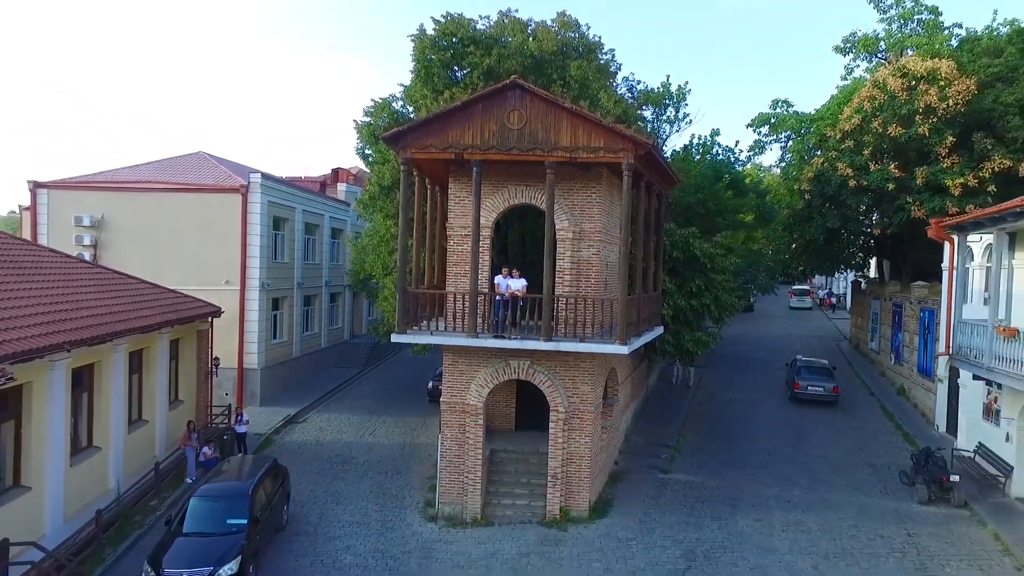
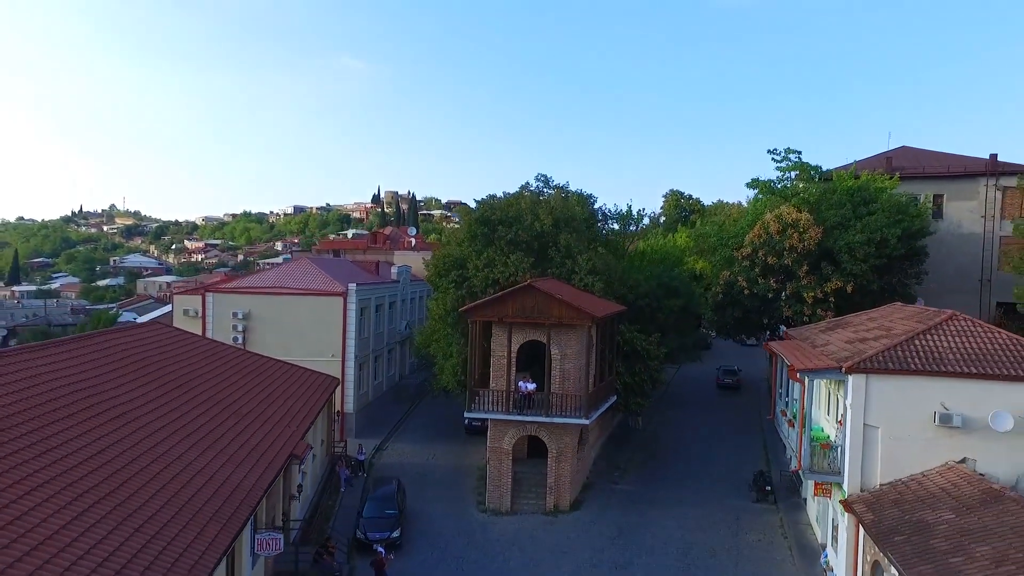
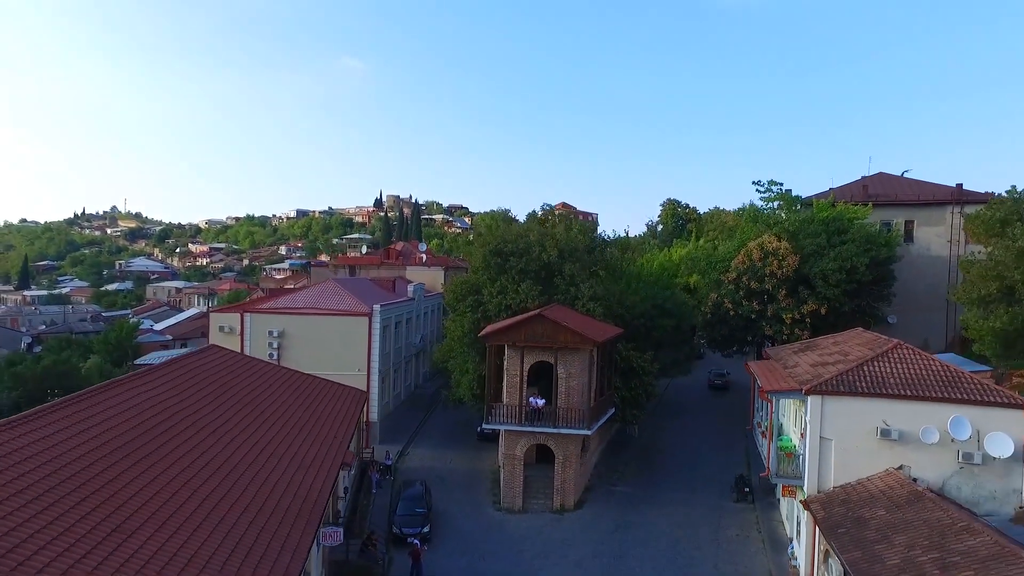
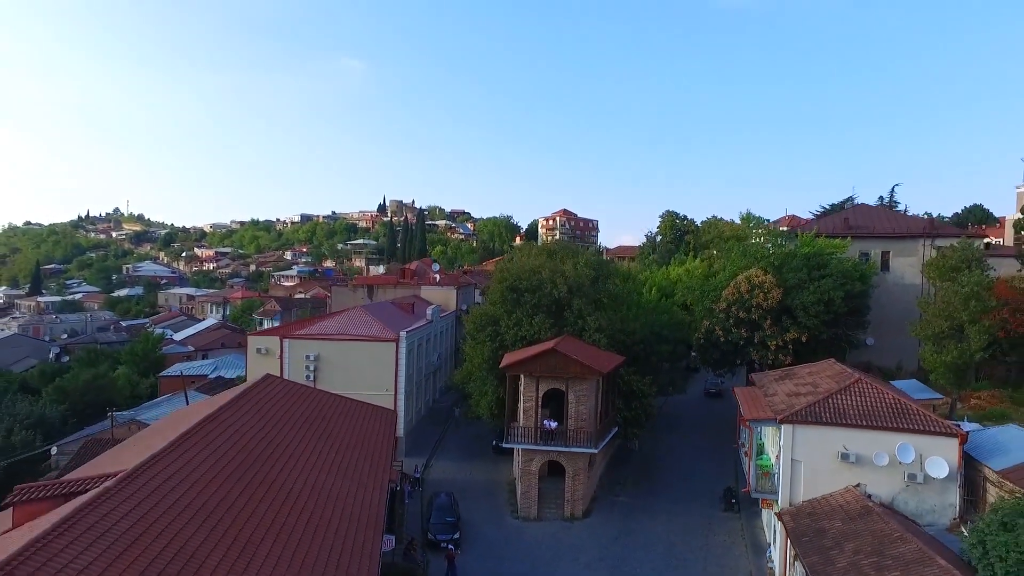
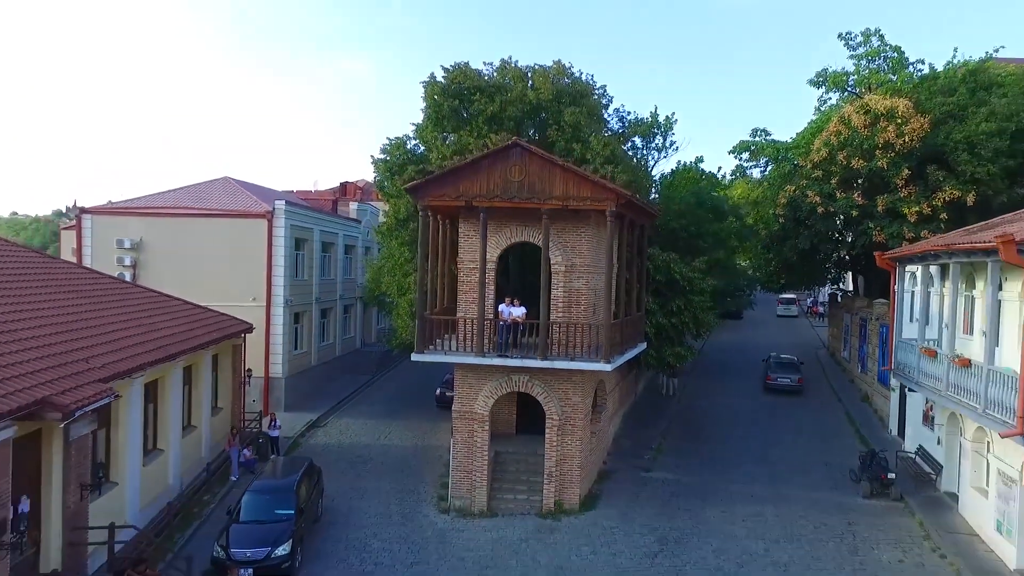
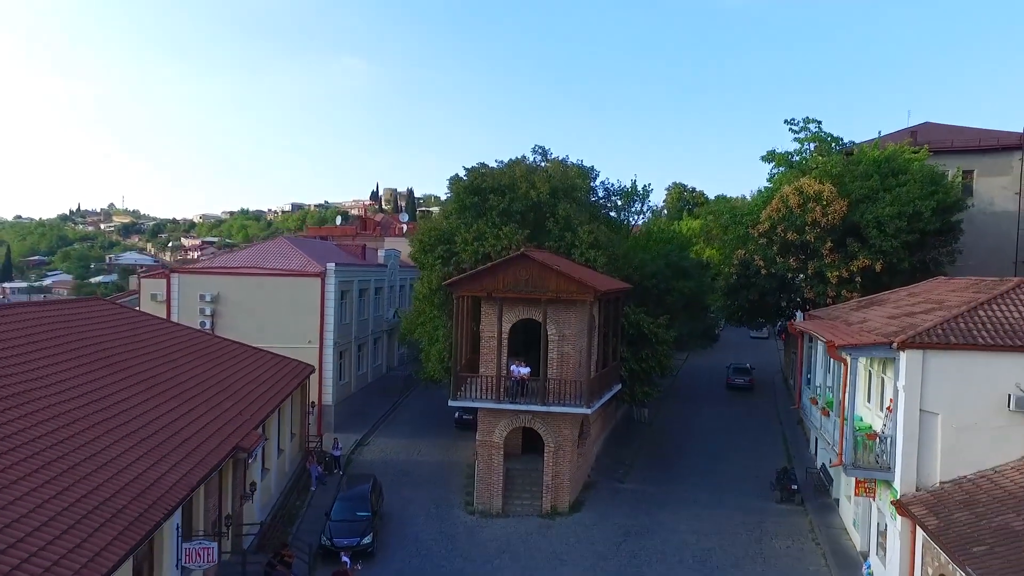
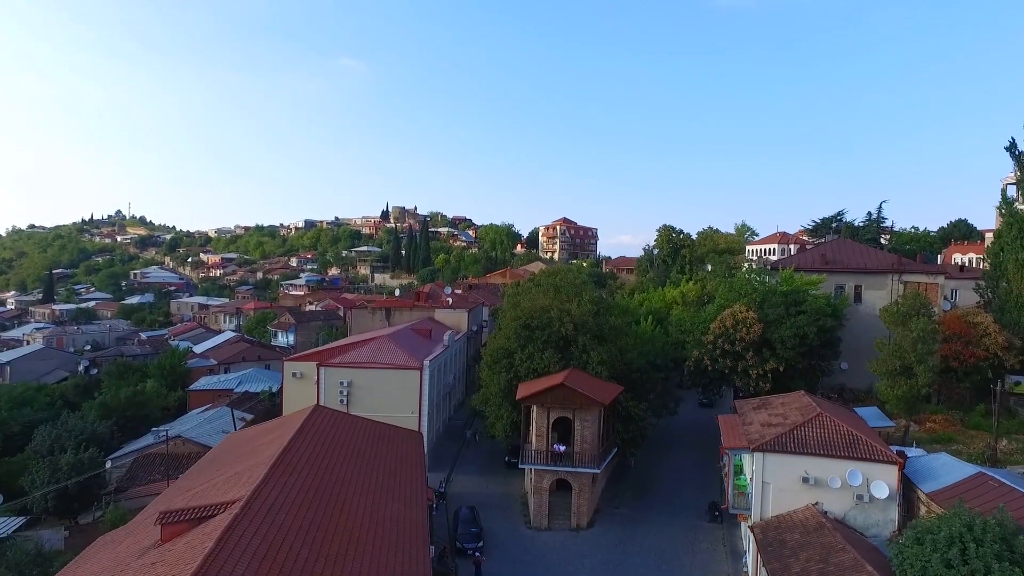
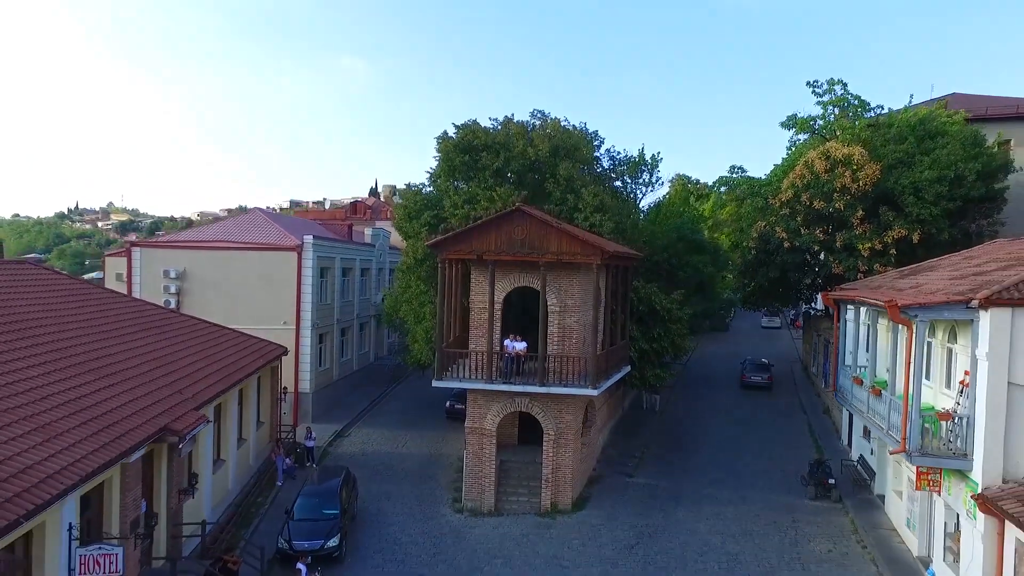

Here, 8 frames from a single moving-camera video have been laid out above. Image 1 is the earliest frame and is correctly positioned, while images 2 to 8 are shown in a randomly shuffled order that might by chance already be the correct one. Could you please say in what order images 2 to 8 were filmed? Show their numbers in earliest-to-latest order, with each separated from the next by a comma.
5, 8, 6, 2, 3, 4, 7
